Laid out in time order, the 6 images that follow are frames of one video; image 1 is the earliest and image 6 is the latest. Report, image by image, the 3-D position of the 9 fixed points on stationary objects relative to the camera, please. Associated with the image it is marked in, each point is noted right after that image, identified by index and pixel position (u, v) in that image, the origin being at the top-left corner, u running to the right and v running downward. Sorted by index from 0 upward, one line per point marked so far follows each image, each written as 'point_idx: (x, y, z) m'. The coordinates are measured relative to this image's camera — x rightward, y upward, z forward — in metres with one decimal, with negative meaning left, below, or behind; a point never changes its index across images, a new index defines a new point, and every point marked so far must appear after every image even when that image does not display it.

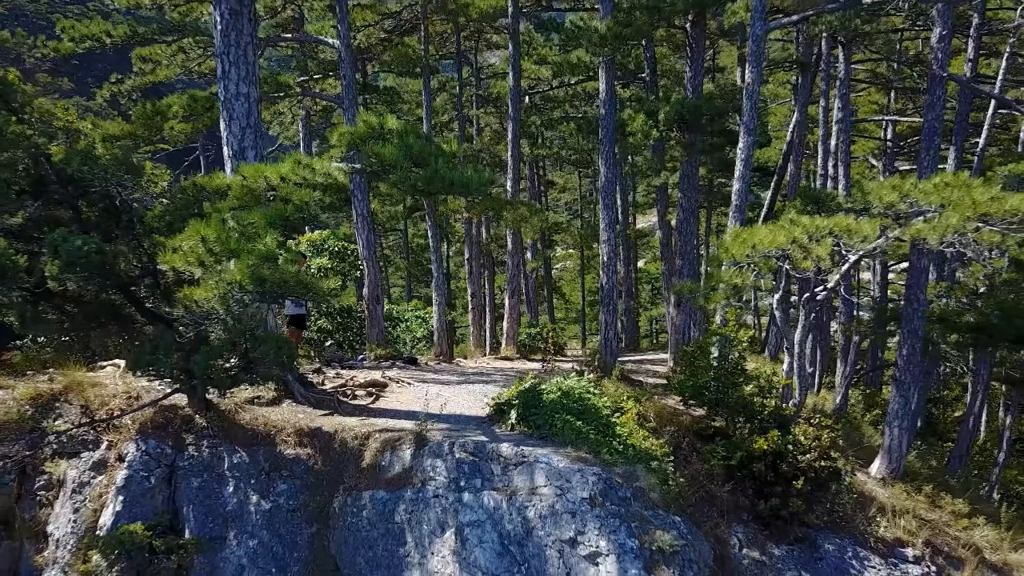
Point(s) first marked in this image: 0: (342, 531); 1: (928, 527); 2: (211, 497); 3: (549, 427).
0: (-1.2, -1.7, +5.8) m
1: (+4.0, -2.3, +7.6) m
2: (-2.2, -1.5, +5.8) m
3: (+0.3, -1.0, +5.9) m
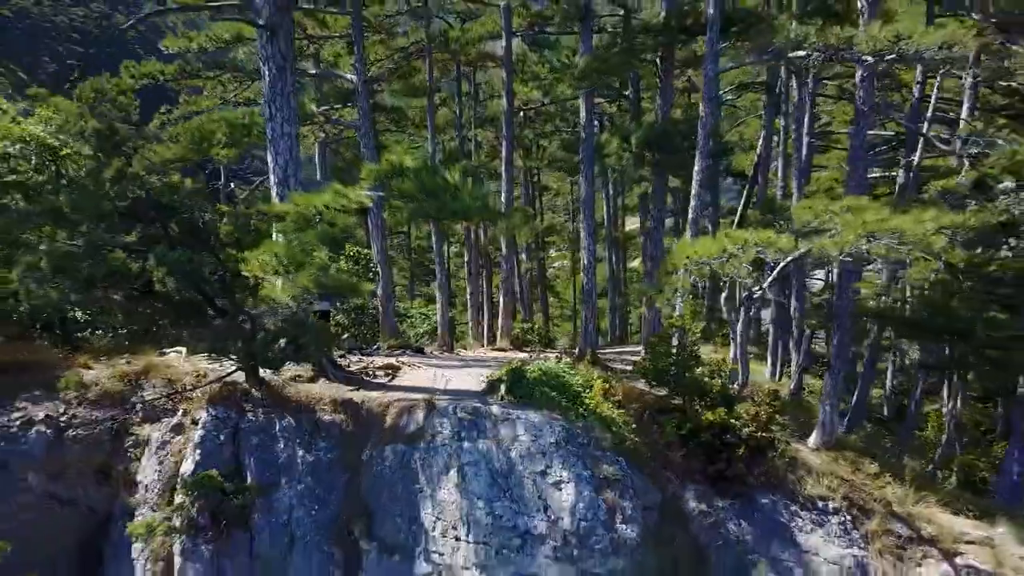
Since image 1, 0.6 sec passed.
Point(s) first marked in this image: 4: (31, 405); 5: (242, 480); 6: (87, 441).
0: (-1.3, -1.7, +7.4) m
1: (+3.9, -2.3, +9.2) m
2: (-2.3, -1.5, +7.5) m
3: (+0.2, -1.0, +7.5) m
4: (-4.5, -1.0, +7.4) m
5: (-2.4, -1.7, +7.3) m
6: (-4.0, -1.4, +7.4) m
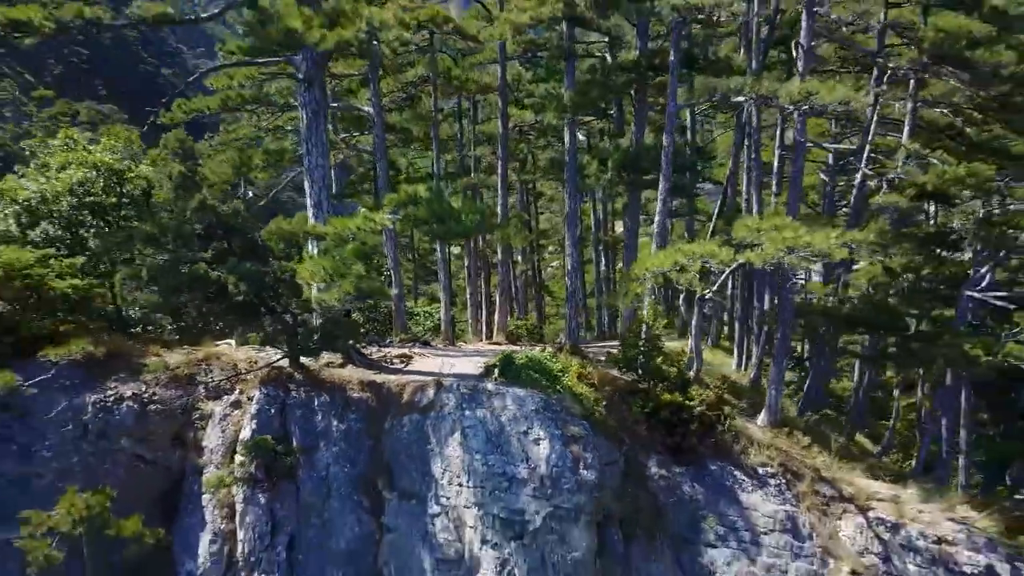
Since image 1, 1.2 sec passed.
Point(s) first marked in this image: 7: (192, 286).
0: (-1.4, -1.7, +9.3) m
1: (+3.8, -2.3, +11.2) m
2: (-2.4, -1.5, +9.4) m
3: (+0.1, -1.0, +9.5) m
4: (-4.6, -1.1, +9.3) m
5: (-2.5, -1.7, +9.2) m
6: (-4.1, -1.5, +9.4) m
7: (-3.5, 0.0, +9.0) m
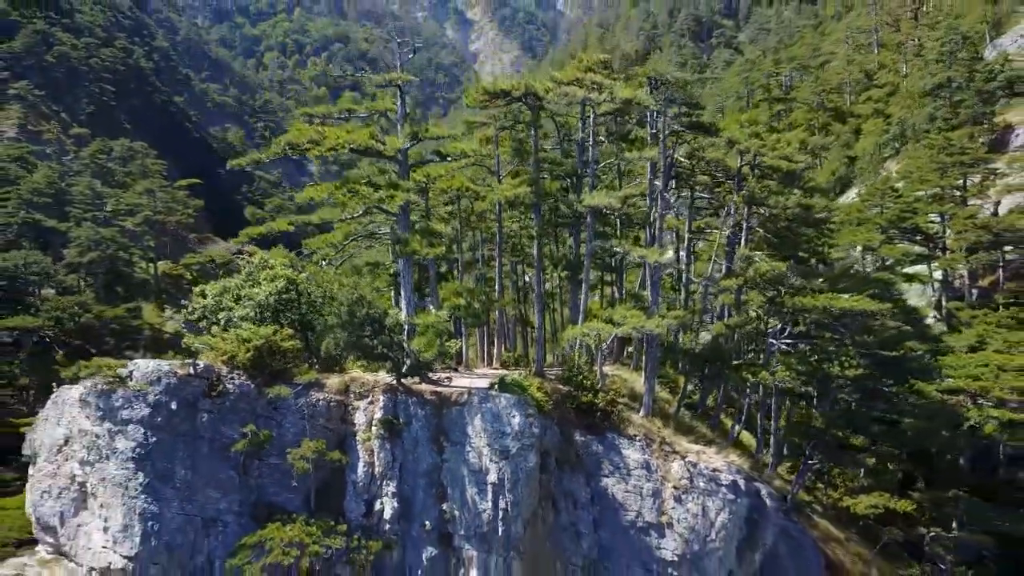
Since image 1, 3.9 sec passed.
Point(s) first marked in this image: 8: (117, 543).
0: (-1.6, -3.2, +19.6) m
1: (+3.6, -3.8, +21.5) m
2: (-2.6, -3.0, +19.7) m
3: (-0.1, -2.4, +19.8) m
4: (-4.8, -2.5, +19.6) m
5: (-2.7, -3.2, +19.5) m
6: (-4.3, -2.9, +19.6) m
7: (-3.7, -1.4, +19.3) m
8: (-8.8, -5.7, +18.0) m
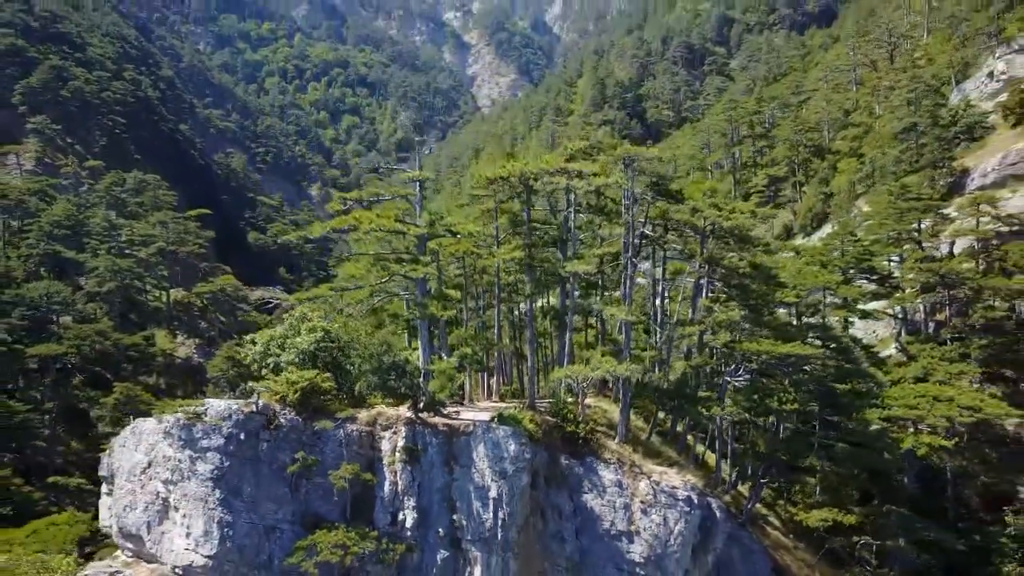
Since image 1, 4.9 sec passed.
0: (-1.7, -4.7, +24.2) m
1: (+3.4, -5.4, +26.1) m
2: (-2.7, -4.5, +24.3) m
3: (-0.2, -4.0, +24.4) m
4: (-4.9, -4.1, +24.2) m
5: (-2.8, -4.7, +24.1) m
6: (-4.4, -4.5, +24.3) m
7: (-3.8, -3.0, +24.0) m
8: (-8.8, -7.2, +22.5) m
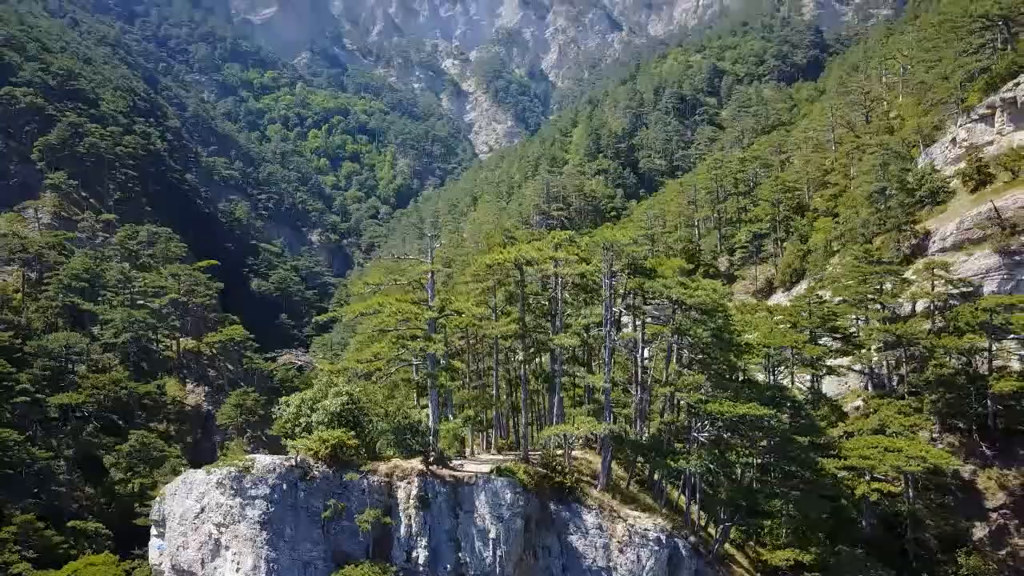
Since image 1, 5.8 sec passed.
0: (-1.8, -7.3, +28.7) m
1: (+3.3, -8.1, +30.6) m
2: (-2.8, -7.1, +28.8) m
3: (-0.4, -6.6, +28.9) m
4: (-5.0, -6.7, +28.7) m
5: (-3.0, -7.3, +28.5) m
6: (-4.5, -7.1, +28.7) m
7: (-3.9, -5.6, +28.5) m
8: (-9.0, -9.7, +26.8) m
